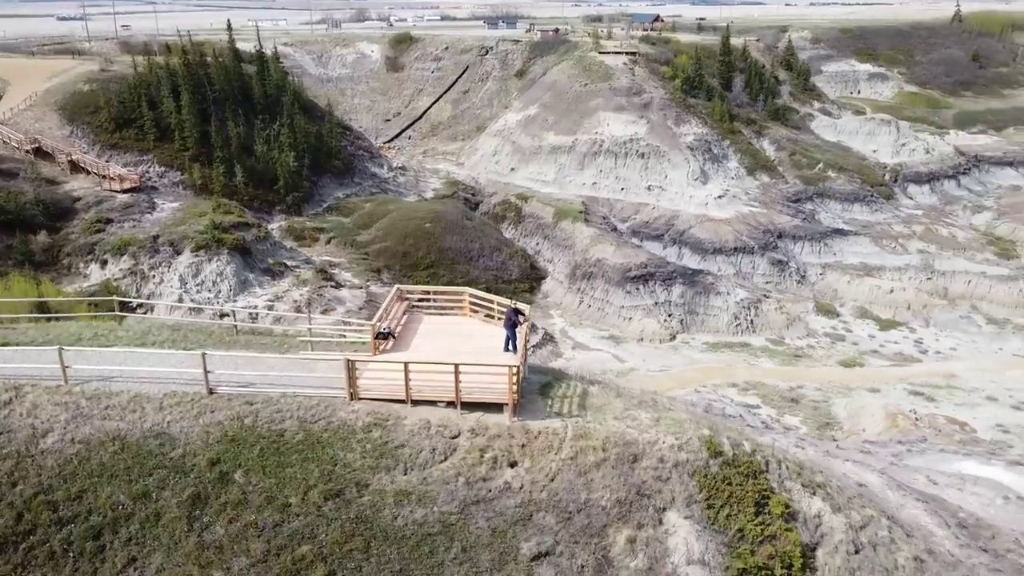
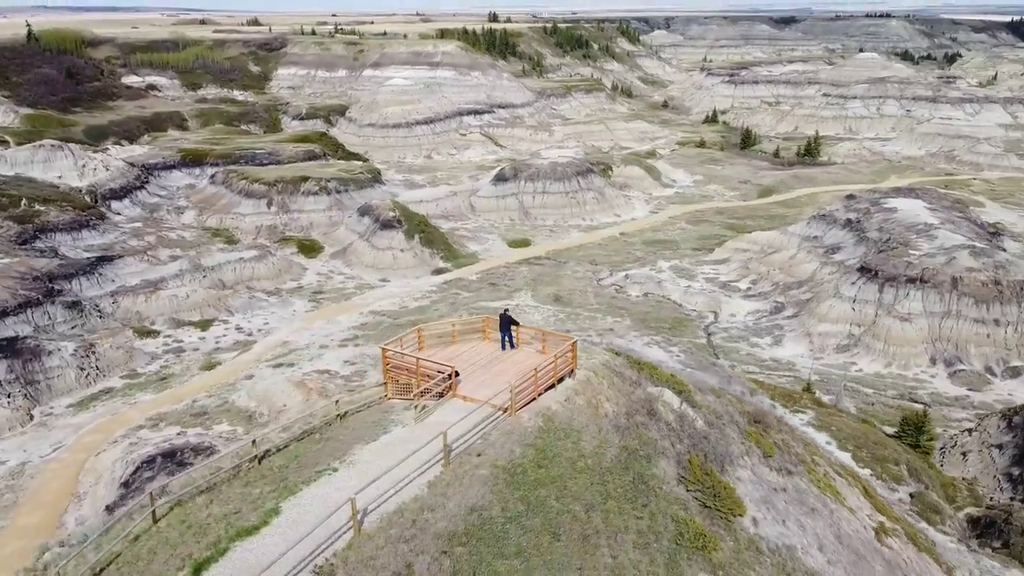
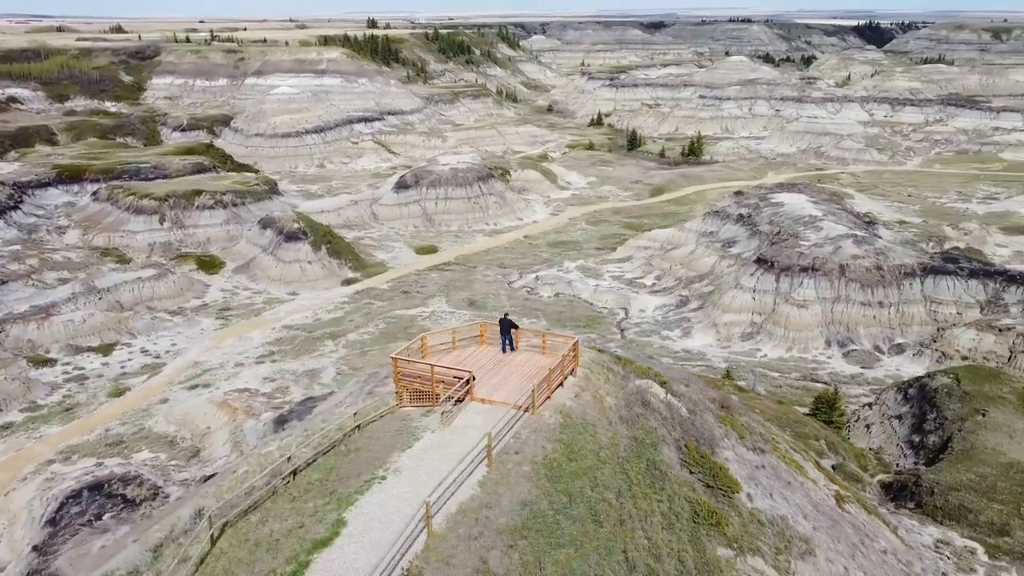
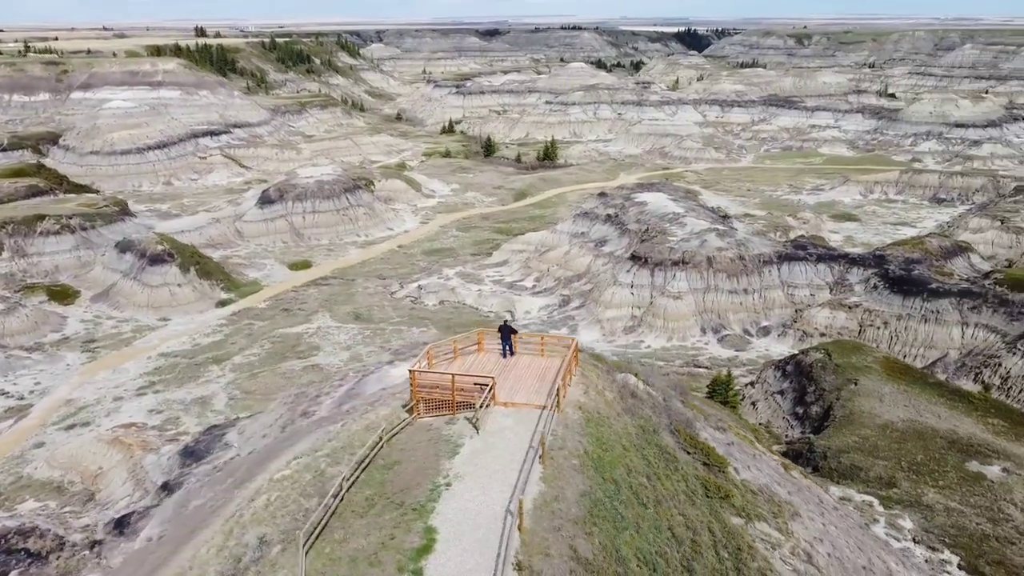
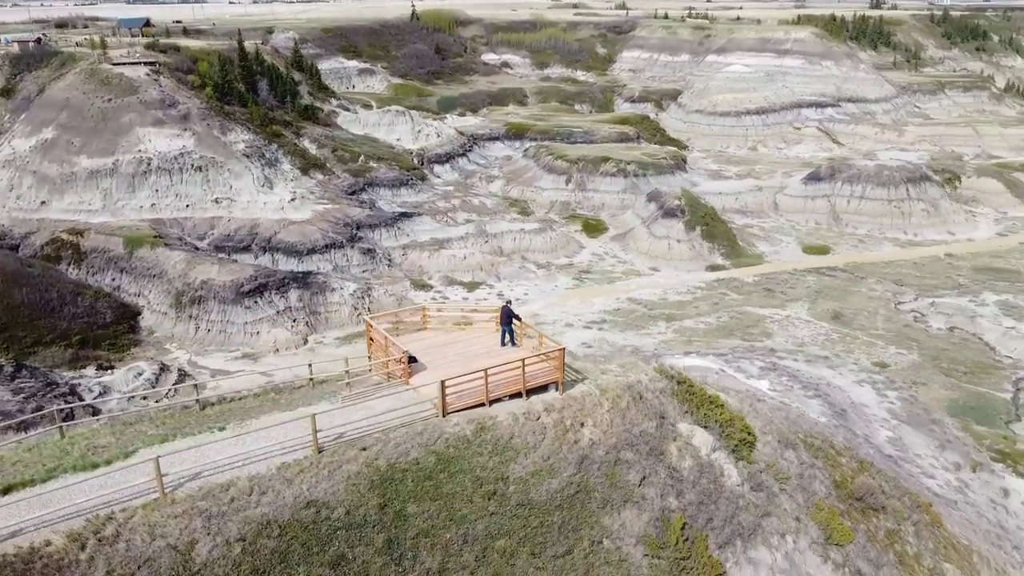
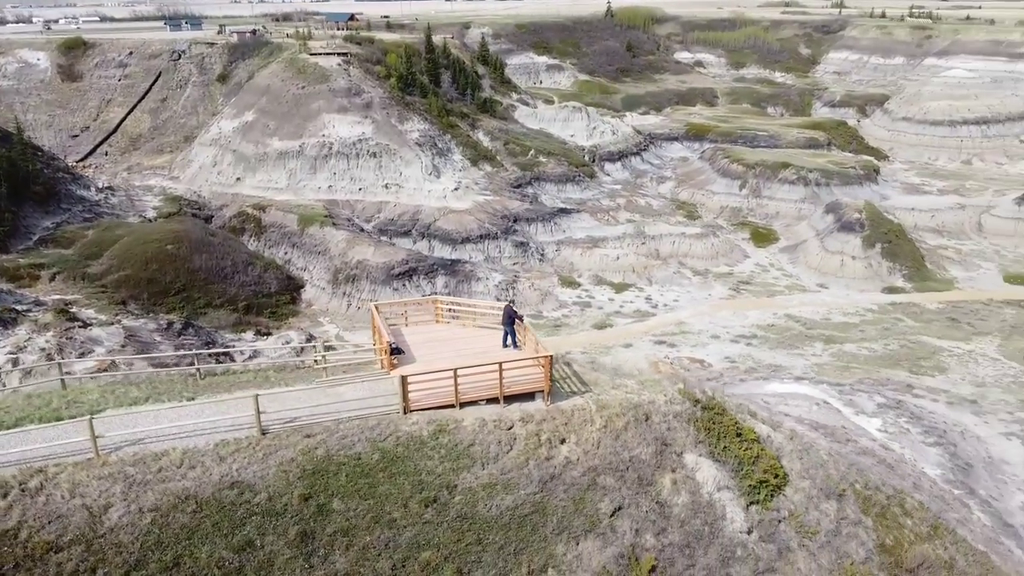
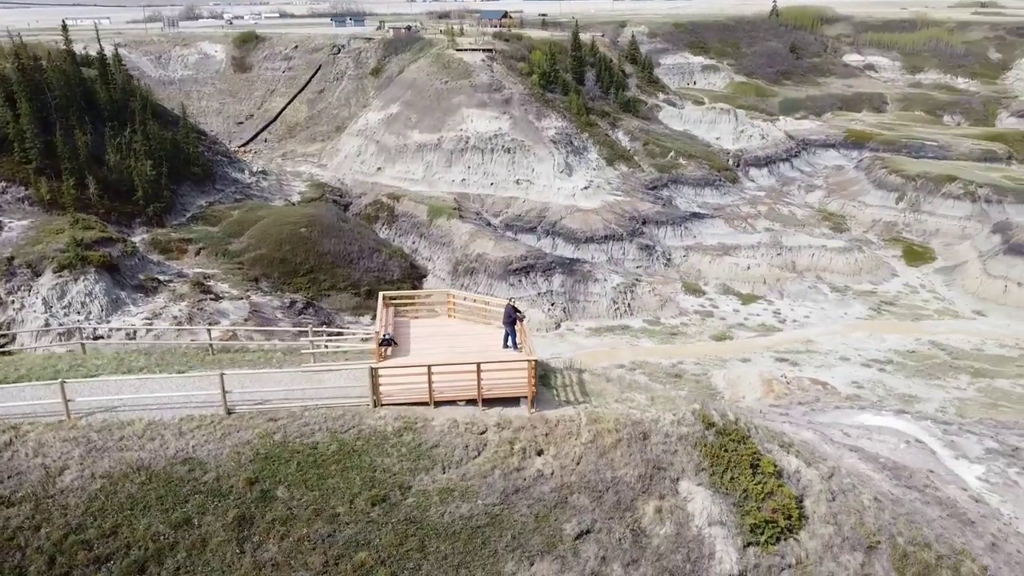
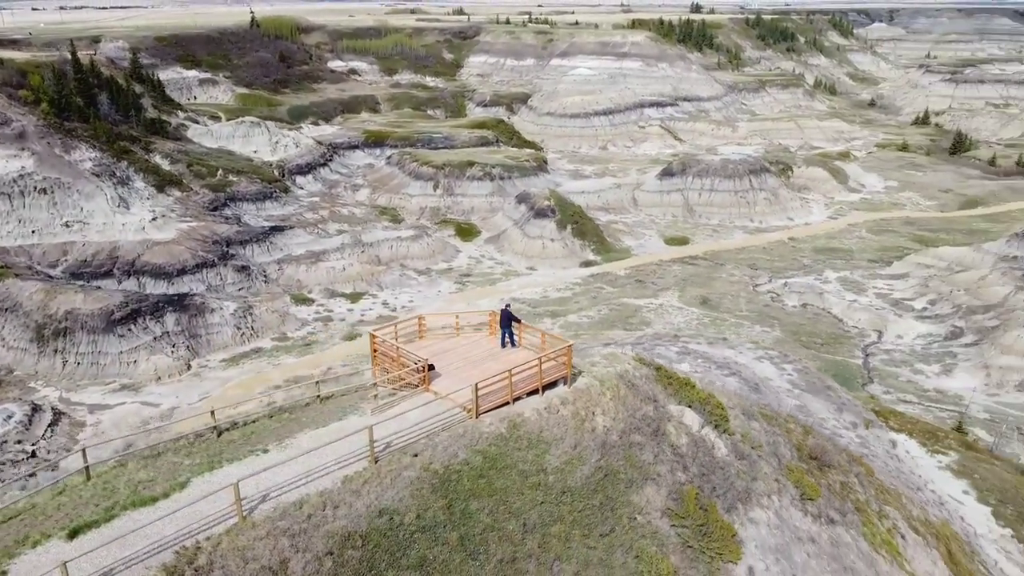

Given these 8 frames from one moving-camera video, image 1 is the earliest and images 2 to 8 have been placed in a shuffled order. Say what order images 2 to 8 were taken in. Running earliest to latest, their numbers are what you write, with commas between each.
7, 6, 5, 8, 2, 3, 4
